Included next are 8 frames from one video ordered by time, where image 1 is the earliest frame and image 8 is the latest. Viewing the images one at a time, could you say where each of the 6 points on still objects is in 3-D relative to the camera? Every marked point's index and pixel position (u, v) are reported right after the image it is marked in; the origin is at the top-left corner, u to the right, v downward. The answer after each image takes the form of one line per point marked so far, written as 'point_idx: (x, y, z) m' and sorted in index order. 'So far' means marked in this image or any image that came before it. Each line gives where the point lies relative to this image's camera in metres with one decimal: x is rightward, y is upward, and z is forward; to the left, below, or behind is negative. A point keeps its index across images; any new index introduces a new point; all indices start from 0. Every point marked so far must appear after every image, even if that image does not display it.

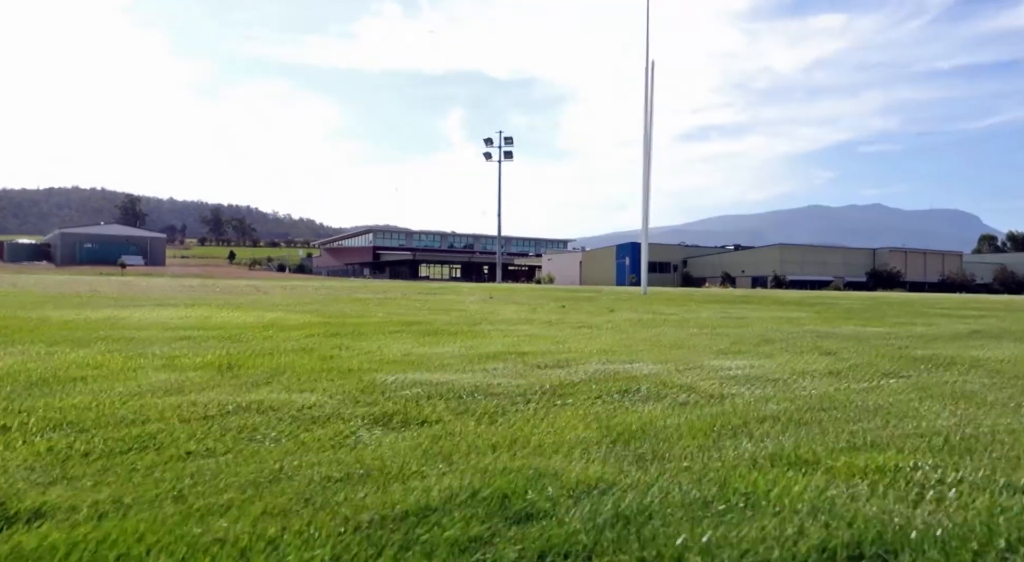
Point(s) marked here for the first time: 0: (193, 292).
0: (-7.1, 0.0, +18.8) m
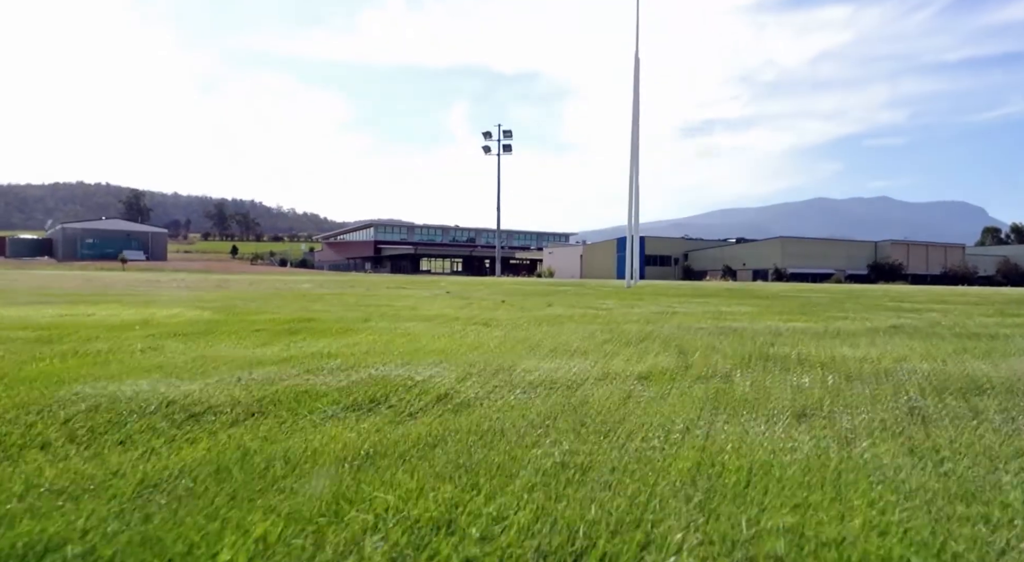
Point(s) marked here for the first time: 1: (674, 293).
0: (-7.4, +0.1, +18.7) m
1: (+3.5, -0.1, +19.9) m
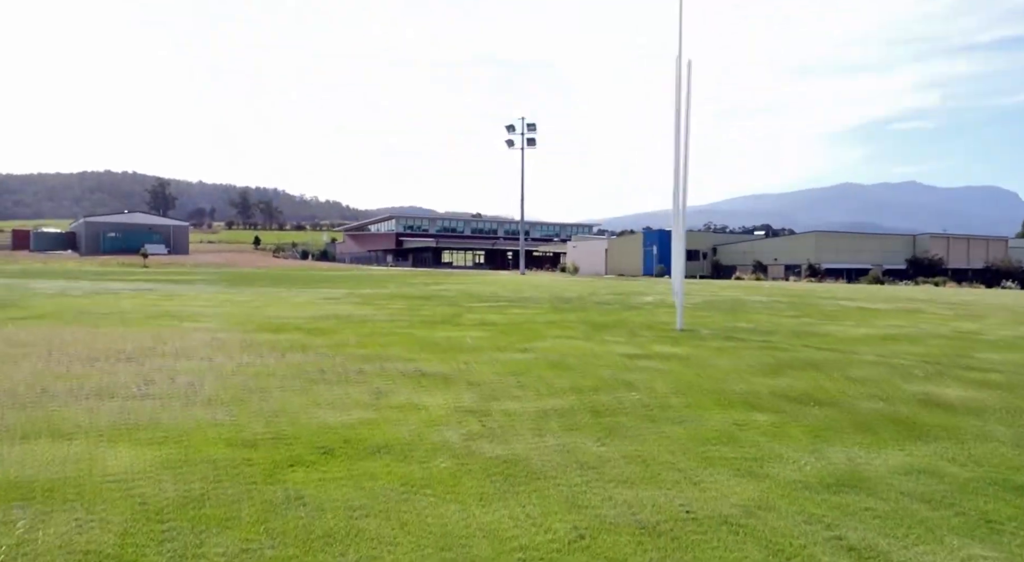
0: (-6.8, -0.6, +16.9) m
1: (+4.2, -0.7, +17.9) m
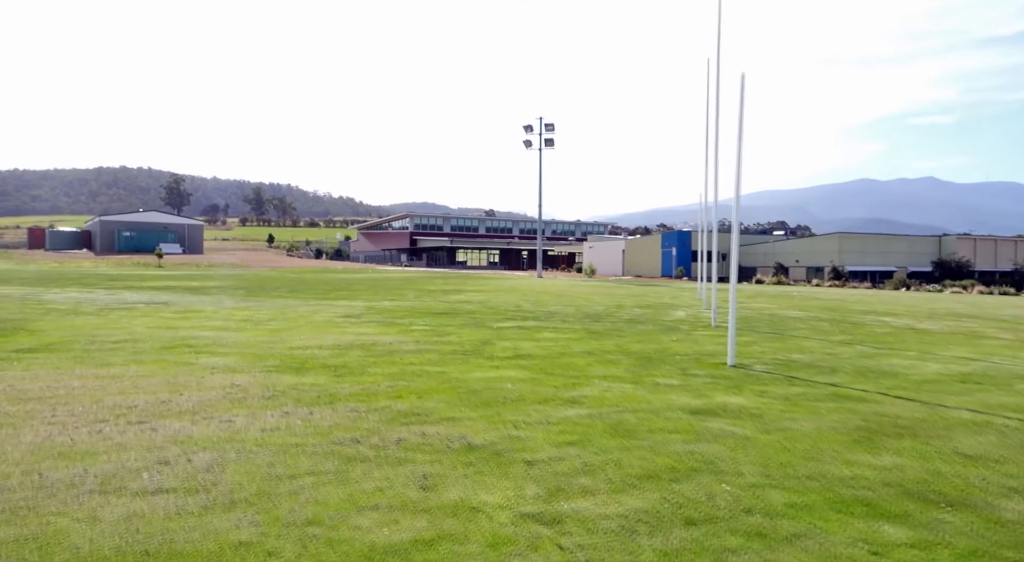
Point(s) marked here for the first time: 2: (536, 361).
0: (-6.2, -1.0, +16.0) m
1: (+4.8, -1.2, +16.8) m
2: (+0.4, -1.3, +13.6) m
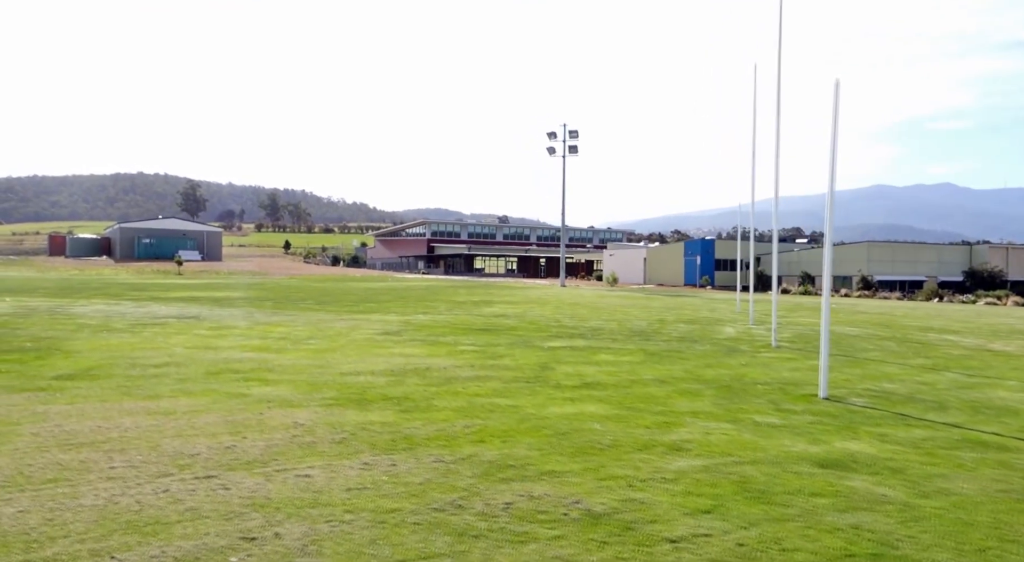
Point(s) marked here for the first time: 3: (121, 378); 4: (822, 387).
0: (-5.1, -1.4, +15.1) m
1: (+5.9, -1.6, +15.7) m
2: (+1.4, -1.6, +12.6) m
3: (-5.5, -1.4, +12.3) m
4: (+4.5, -1.5, +12.6) m
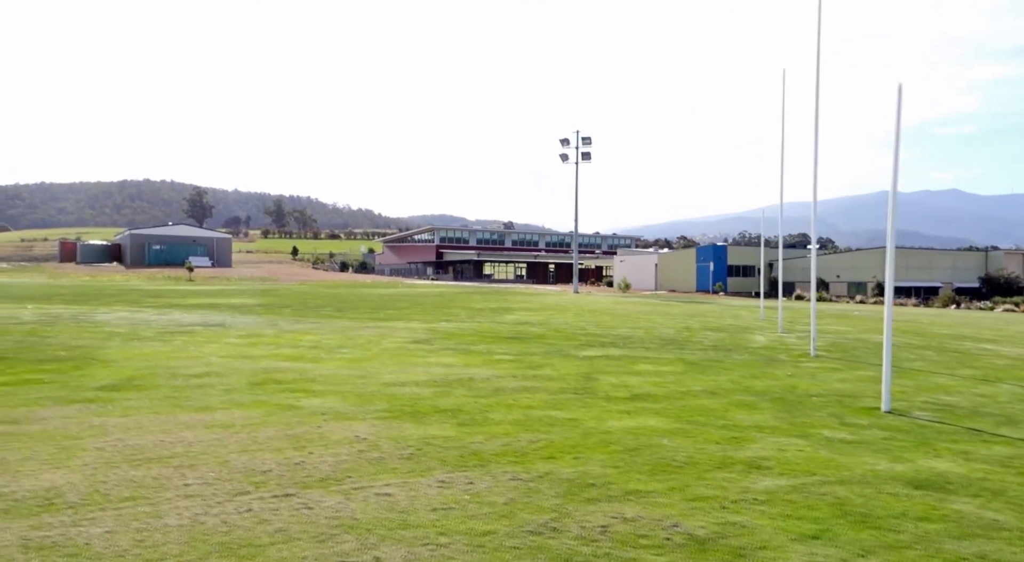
0: (-4.3, -1.5, +14.9) m
1: (+6.6, -1.7, +15.4) m
2: (+2.2, -1.8, +12.3) m
3: (-4.8, -1.5, +12.1) m
4: (+5.2, -1.7, +12.3) m
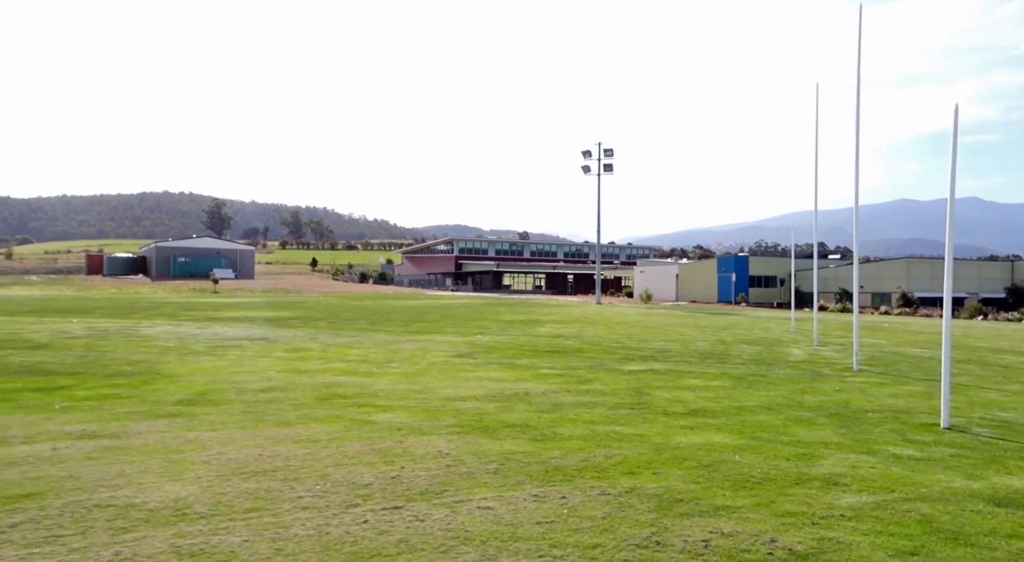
0: (-3.4, -1.8, +15.2) m
1: (+7.6, -2.0, +15.6) m
2: (+3.1, -2.0, +12.5) m
3: (-3.9, -1.8, +12.4) m
4: (+6.1, -1.9, +12.5) m
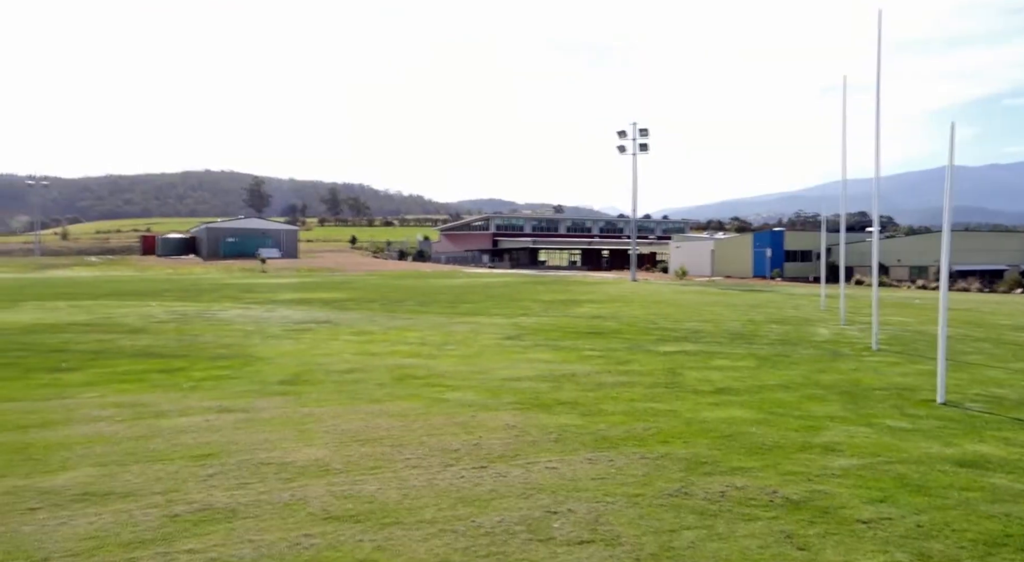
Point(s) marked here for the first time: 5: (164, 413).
0: (-2.4, -1.7, +17.5) m
1: (+8.6, -1.8, +17.4) m
2: (+3.9, -2.0, +14.5) m
3: (-3.0, -1.7, +14.7) m
4: (+7.0, -1.9, +14.3) m
5: (-4.5, -1.7, +11.3) m
